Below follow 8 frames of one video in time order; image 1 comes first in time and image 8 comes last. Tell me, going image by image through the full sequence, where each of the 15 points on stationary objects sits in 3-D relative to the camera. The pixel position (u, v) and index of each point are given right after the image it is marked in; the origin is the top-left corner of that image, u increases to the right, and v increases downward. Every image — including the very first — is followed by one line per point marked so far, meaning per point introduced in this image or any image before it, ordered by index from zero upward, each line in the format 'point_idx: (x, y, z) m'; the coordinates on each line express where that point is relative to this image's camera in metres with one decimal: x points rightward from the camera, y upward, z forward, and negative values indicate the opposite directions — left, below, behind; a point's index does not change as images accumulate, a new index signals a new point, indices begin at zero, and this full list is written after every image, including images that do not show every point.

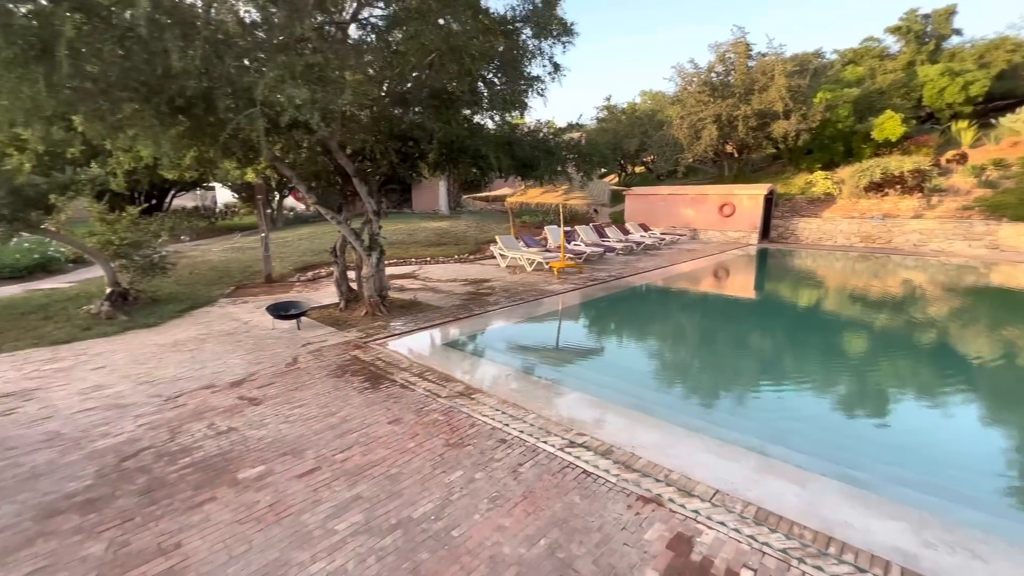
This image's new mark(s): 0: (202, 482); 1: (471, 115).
0: (-2.3, -1.4, +3.3) m
1: (-0.7, +2.8, +7.3) m
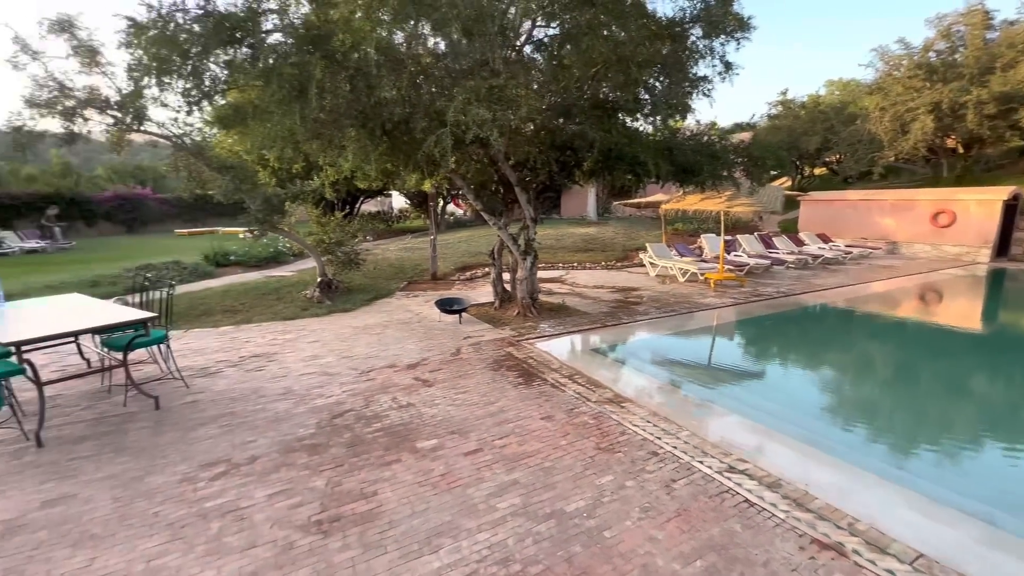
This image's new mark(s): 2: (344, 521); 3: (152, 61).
0: (-1.1, -1.4, +4.0) m
1: (+1.9, +2.7, +7.3) m
2: (-1.1, -1.6, +3.0) m
3: (-4.4, +2.7, +5.4) m
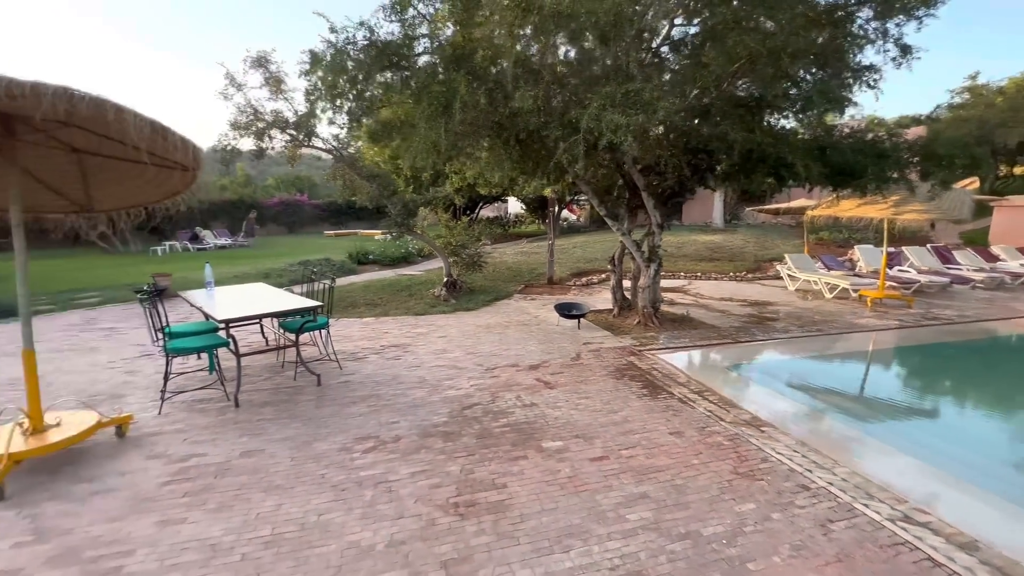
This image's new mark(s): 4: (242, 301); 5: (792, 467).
0: (+0.1, -1.4, +4.1) m
1: (+3.9, +2.5, +6.7) m
2: (-0.2, -1.6, +3.2) m
3: (-2.6, +2.8, +6.3) m
4: (-3.6, -0.2, +6.1) m
5: (+2.3, -1.4, +3.7) m
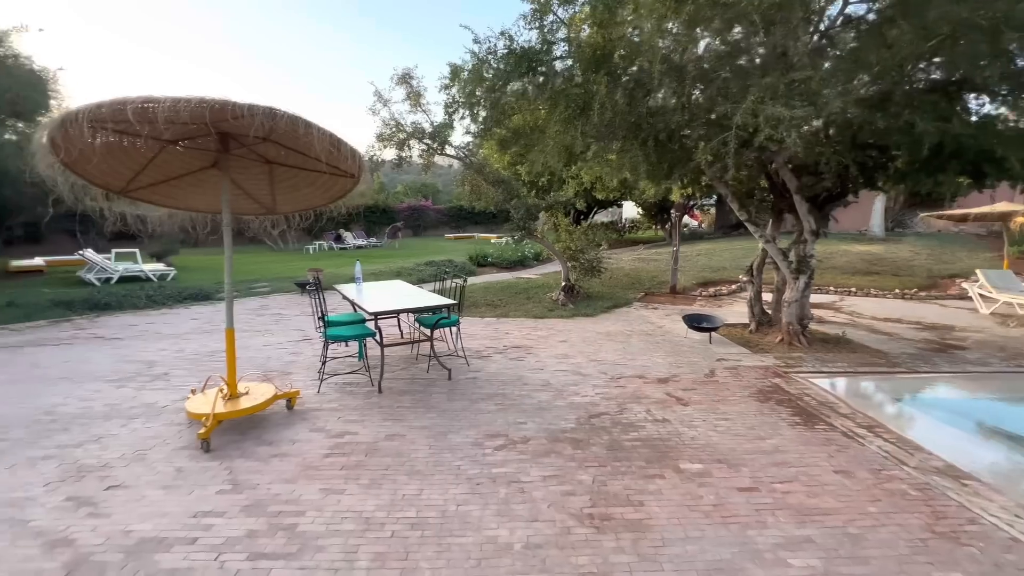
0: (+1.2, -1.5, +3.9) m
1: (+5.7, +2.2, +5.5) m
2: (+0.7, -1.6, +3.1) m
3: (-0.7, +2.8, +6.7) m
4: (-1.9, -0.1, +6.7) m
5: (+3.2, -1.6, +2.9) m
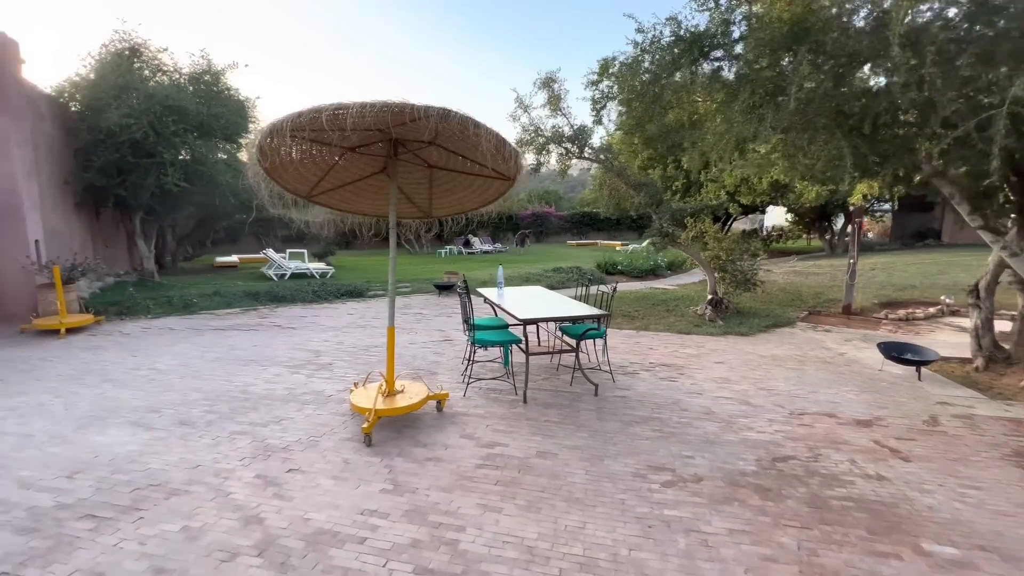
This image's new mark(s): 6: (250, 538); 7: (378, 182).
0: (+2.4, -1.6, +3.0) m
1: (+7.4, +1.8, +3.5) m
2: (+1.7, -1.7, +2.4) m
3: (+1.5, +2.7, +6.3) m
4: (+0.2, -0.2, +6.5) m
5: (+4.2, -1.8, +1.6) m
6: (-1.7, -1.6, +3.0) m
7: (-1.6, +1.2, +5.3) m
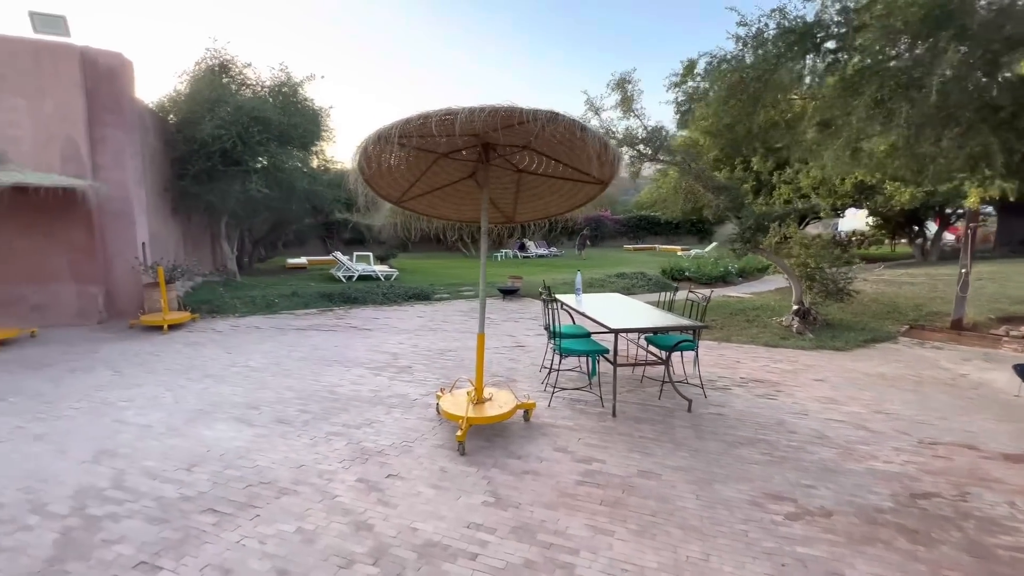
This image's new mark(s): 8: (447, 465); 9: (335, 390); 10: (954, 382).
0: (+3.2, -1.7, +2.6) m
1: (+8.2, +1.7, +2.6) m
2: (+2.4, -1.8, +2.0) m
3: (+2.7, +2.6, +5.9) m
4: (+1.3, -0.3, +6.3) m
5: (+4.7, -1.9, +1.0) m
6: (-1.0, -1.7, +3.0) m
7: (-0.5, +1.2, +5.3) m
8: (-0.6, -1.5, +3.9) m
9: (-2.2, -1.3, +5.7) m
10: (+5.8, -1.2, +5.9) m
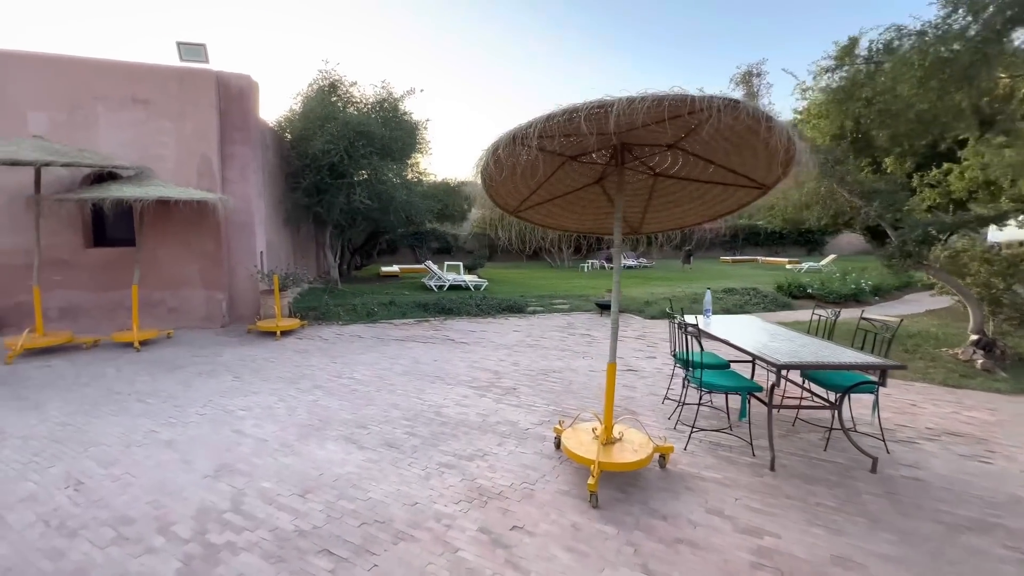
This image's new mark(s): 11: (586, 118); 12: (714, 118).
0: (+3.9, -1.9, +1.4) m
1: (+9.0, +1.3, +0.6) m
2: (+3.1, -2.0, +0.9) m
3: (+4.1, +2.3, +4.8) m
4: (+2.8, -0.6, +5.4) m
5: (+5.2, -2.1, -0.5) m
6: (-0.1, -1.8, +2.4) m
7: (+0.8, +1.0, +4.7) m
8: (+0.5, -1.7, +3.3) m
9: (-0.8, -1.5, +5.4) m
10: (+7.1, -1.6, +4.2) m
11: (+0.5, +1.1, +3.0) m
12: (+1.3, +1.1, +2.9) m
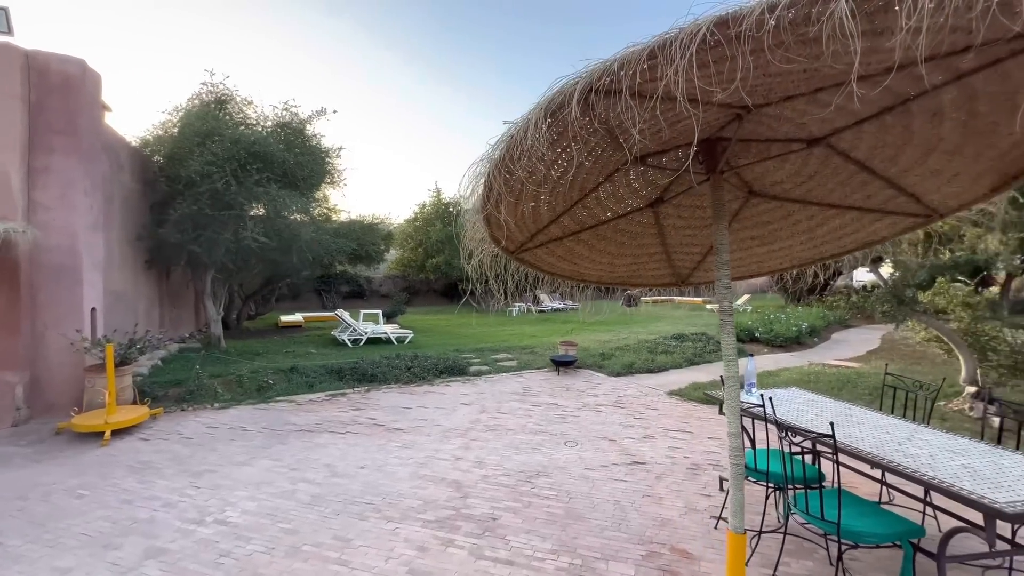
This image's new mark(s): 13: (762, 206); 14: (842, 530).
0: (+4.6, -2.1, 0.0) m
1: (+9.6, +1.2, +0.5) m
2: (+3.8, -2.2, -0.6) m
3: (+4.0, +1.8, +3.8) m
4: (+2.7, -1.2, +3.8) m
5: (+6.2, -2.2, -1.6) m
6: (+0.4, -2.2, +0.3) m
7: (+0.8, +0.4, +2.9) m
8: (+0.8, -2.1, +1.3) m
9: (-0.9, -2.1, +3.1) m
10: (+7.2, -2.0, +3.5) m
11: (+0.8, +0.7, +1.2) m
12: (+1.6, +0.7, +1.3) m
13: (+1.6, +0.5, +2.8) m
14: (+2.0, -1.5, +2.9) m
